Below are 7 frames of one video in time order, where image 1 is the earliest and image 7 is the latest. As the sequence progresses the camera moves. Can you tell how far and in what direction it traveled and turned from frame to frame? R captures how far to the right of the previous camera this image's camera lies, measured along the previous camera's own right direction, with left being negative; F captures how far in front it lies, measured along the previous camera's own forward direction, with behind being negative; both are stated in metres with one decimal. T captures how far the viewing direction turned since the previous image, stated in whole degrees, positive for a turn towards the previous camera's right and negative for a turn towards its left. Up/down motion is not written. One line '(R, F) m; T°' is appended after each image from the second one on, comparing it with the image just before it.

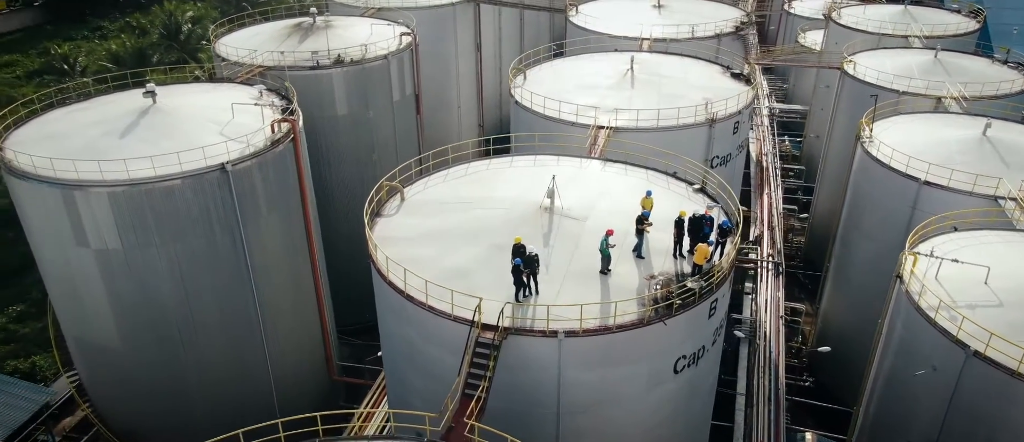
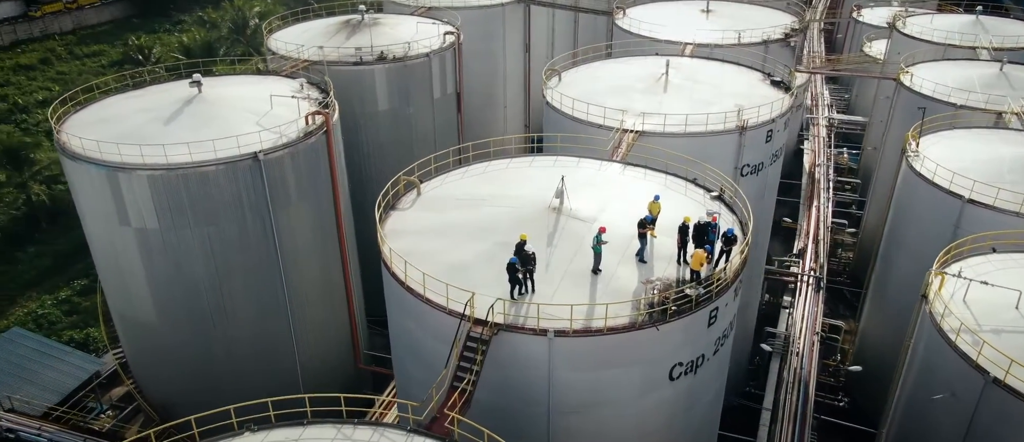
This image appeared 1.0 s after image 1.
(+1.3, -0.1) m; -5°
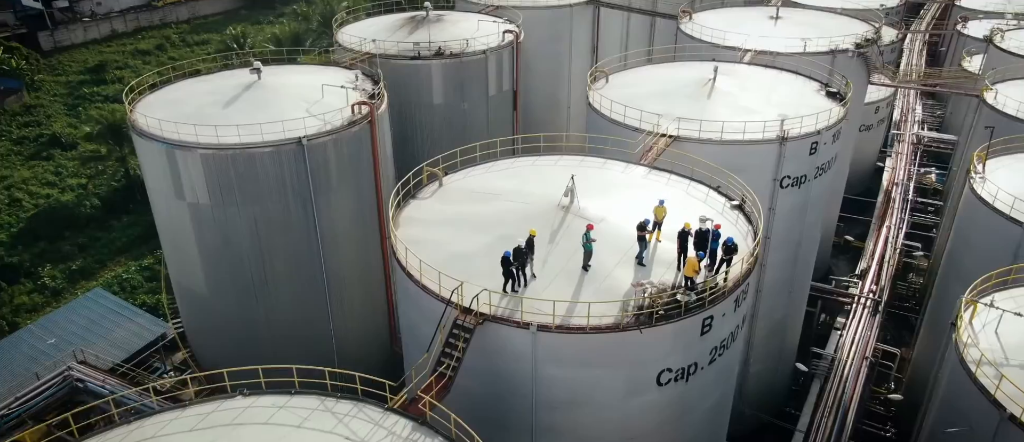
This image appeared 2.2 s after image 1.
(+1.9, -0.2) m; -7°
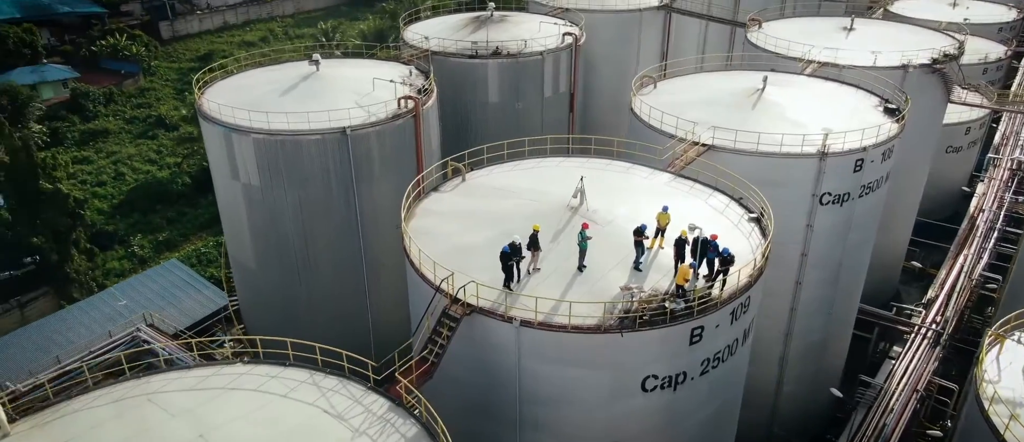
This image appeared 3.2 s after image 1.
(+2.0, -0.2) m; -8°
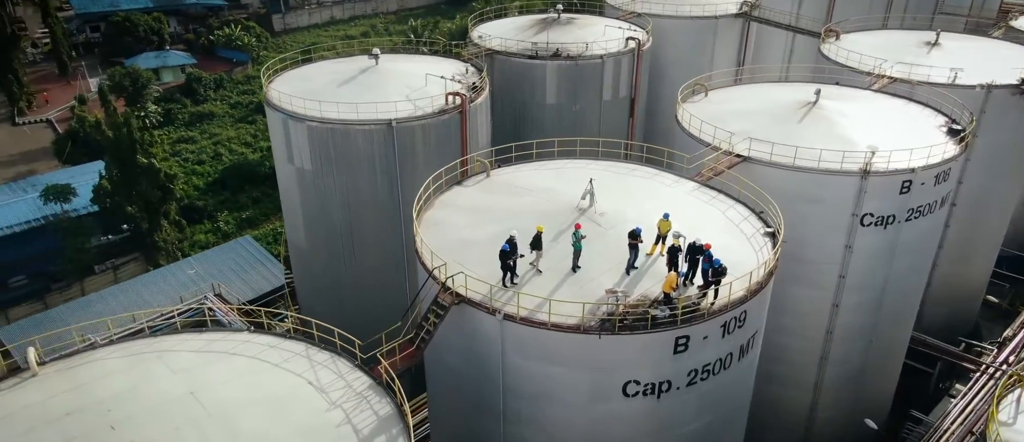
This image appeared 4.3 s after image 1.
(+2.1, -0.1) m; -8°
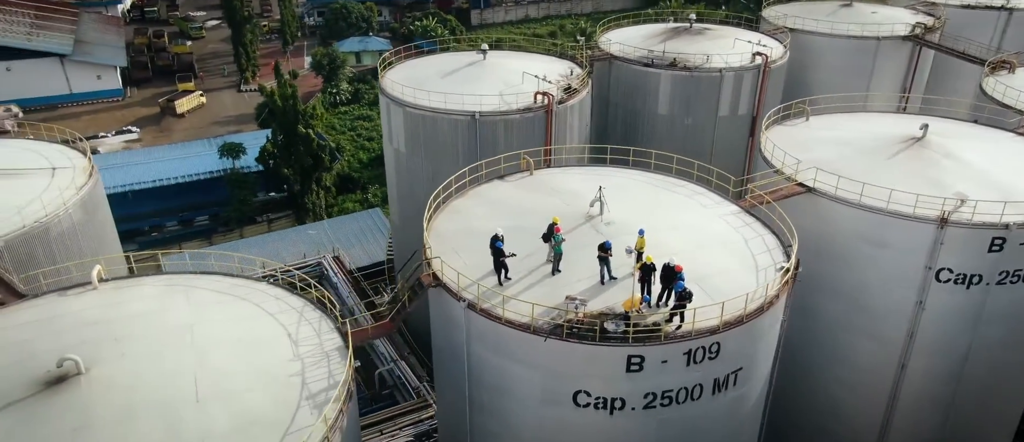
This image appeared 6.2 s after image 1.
(+4.4, +0.4) m; -16°
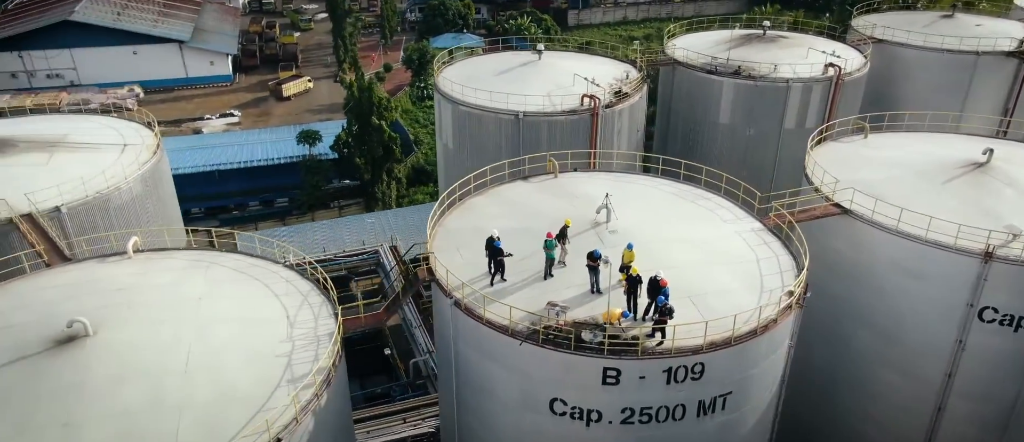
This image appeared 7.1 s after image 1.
(+2.1, +0.3) m; -8°
